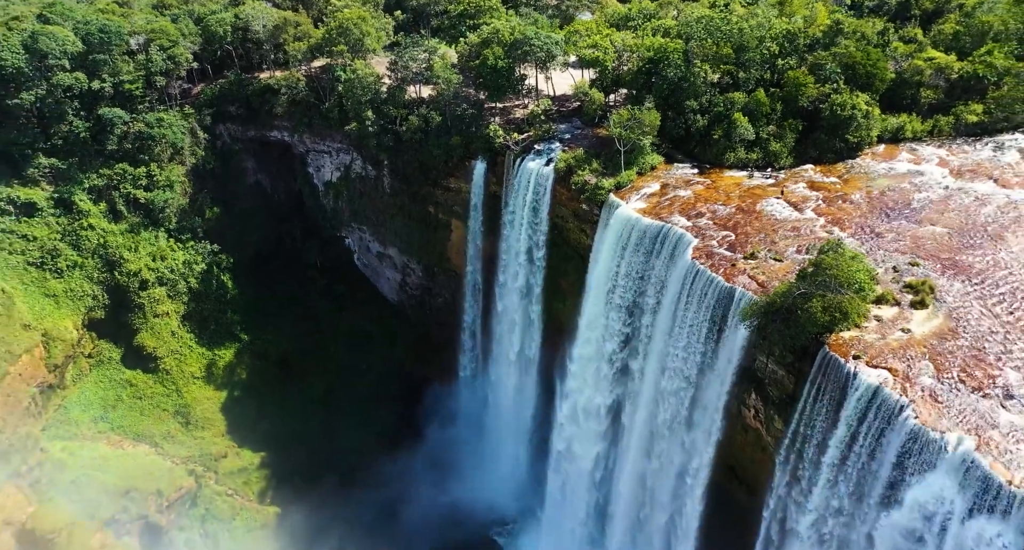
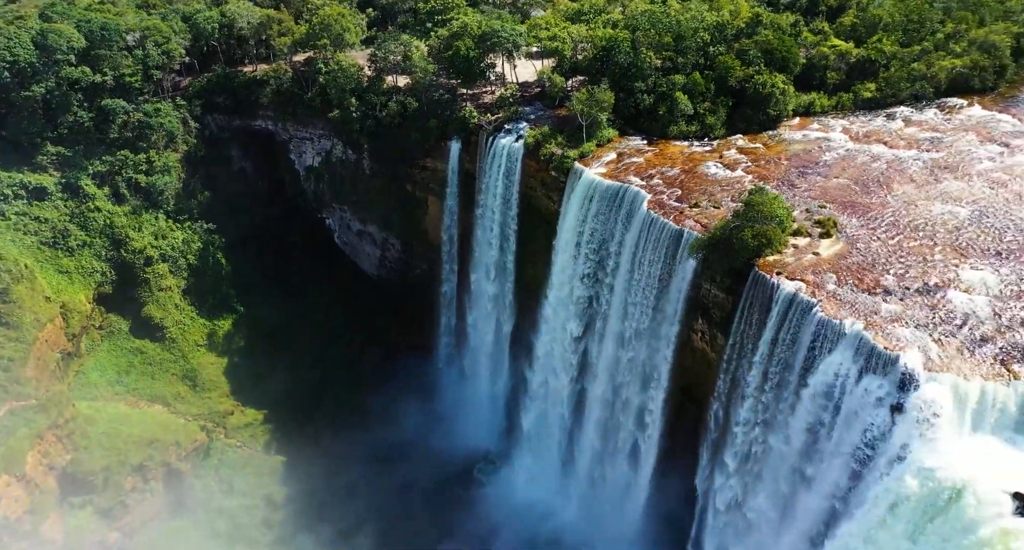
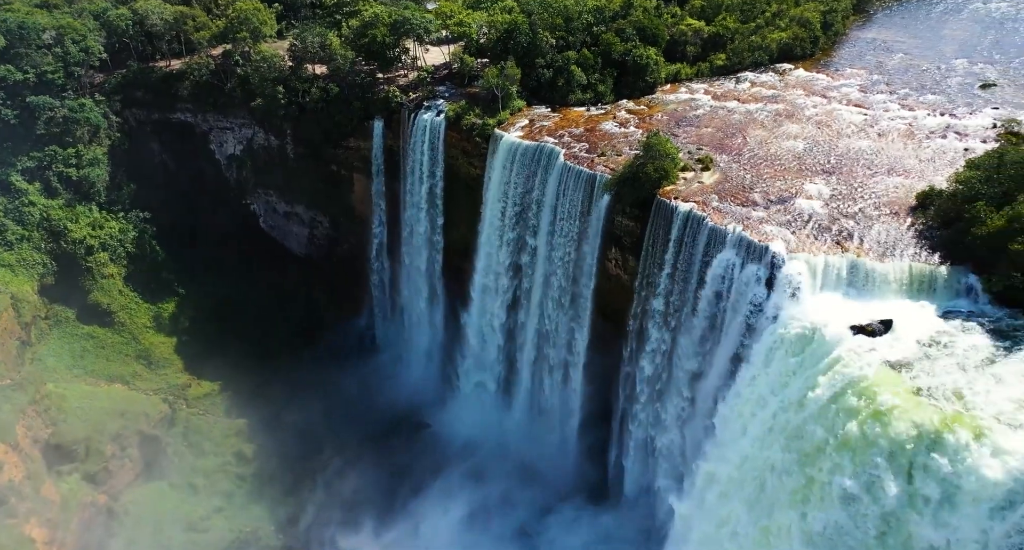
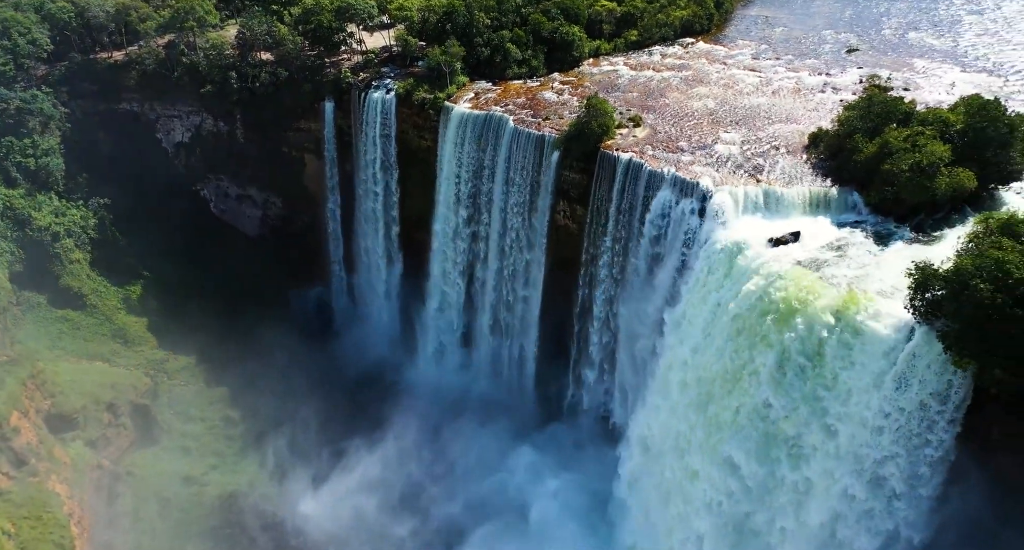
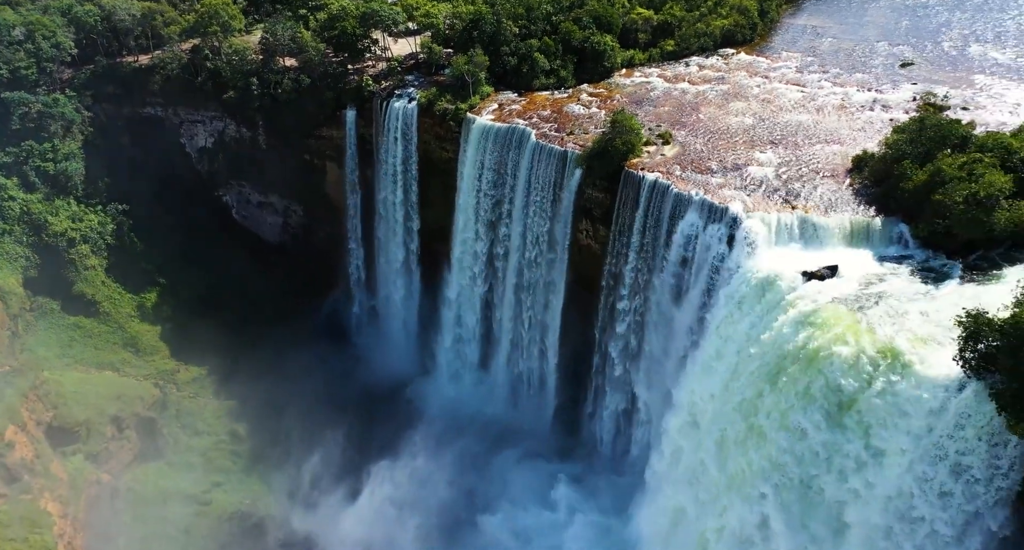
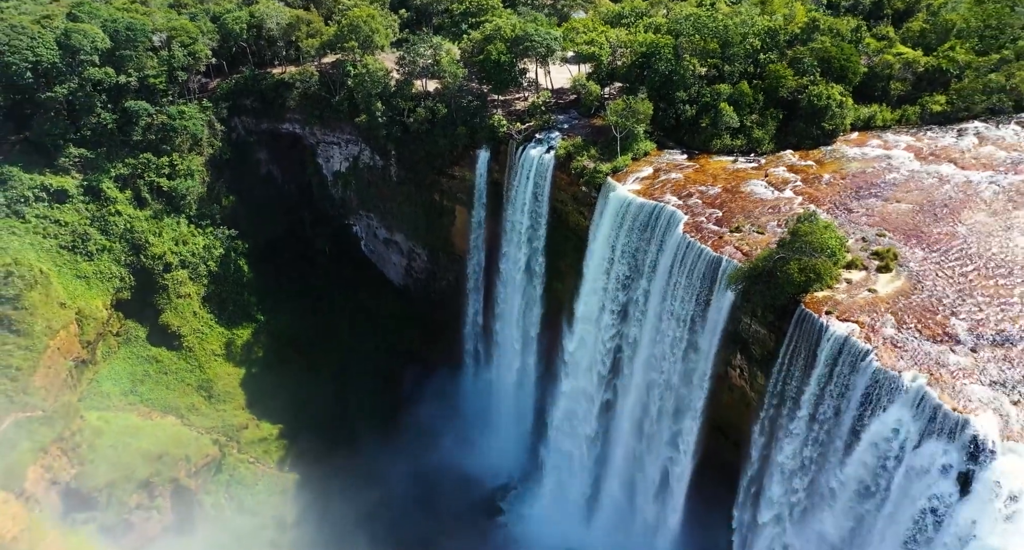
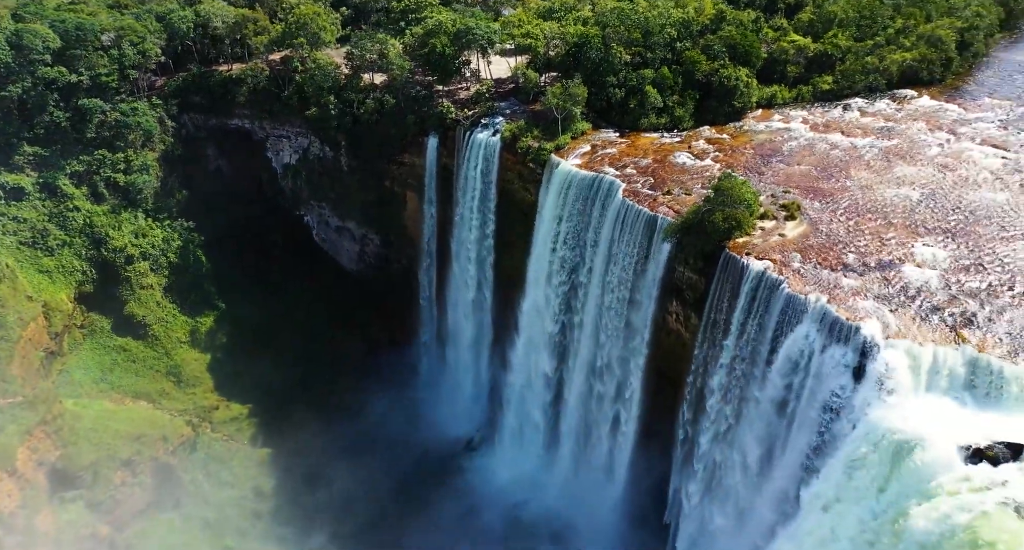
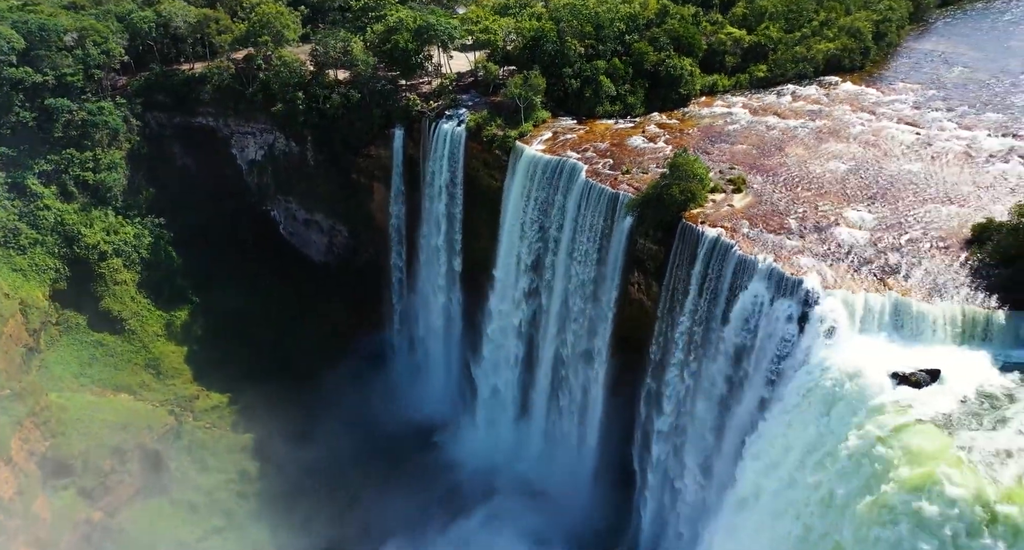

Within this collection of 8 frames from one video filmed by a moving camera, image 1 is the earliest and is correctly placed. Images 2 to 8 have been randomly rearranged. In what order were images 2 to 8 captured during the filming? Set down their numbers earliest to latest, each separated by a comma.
6, 2, 7, 8, 3, 5, 4
